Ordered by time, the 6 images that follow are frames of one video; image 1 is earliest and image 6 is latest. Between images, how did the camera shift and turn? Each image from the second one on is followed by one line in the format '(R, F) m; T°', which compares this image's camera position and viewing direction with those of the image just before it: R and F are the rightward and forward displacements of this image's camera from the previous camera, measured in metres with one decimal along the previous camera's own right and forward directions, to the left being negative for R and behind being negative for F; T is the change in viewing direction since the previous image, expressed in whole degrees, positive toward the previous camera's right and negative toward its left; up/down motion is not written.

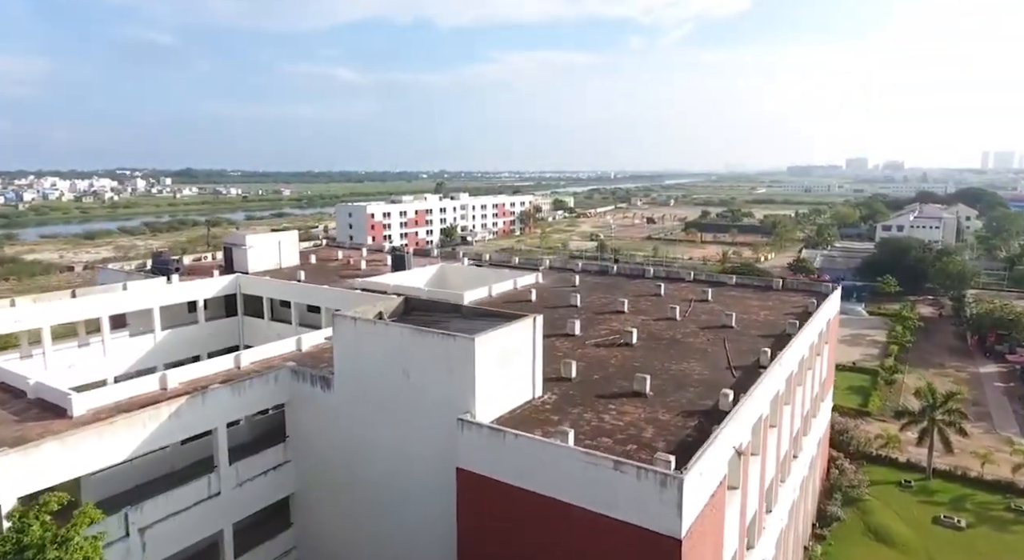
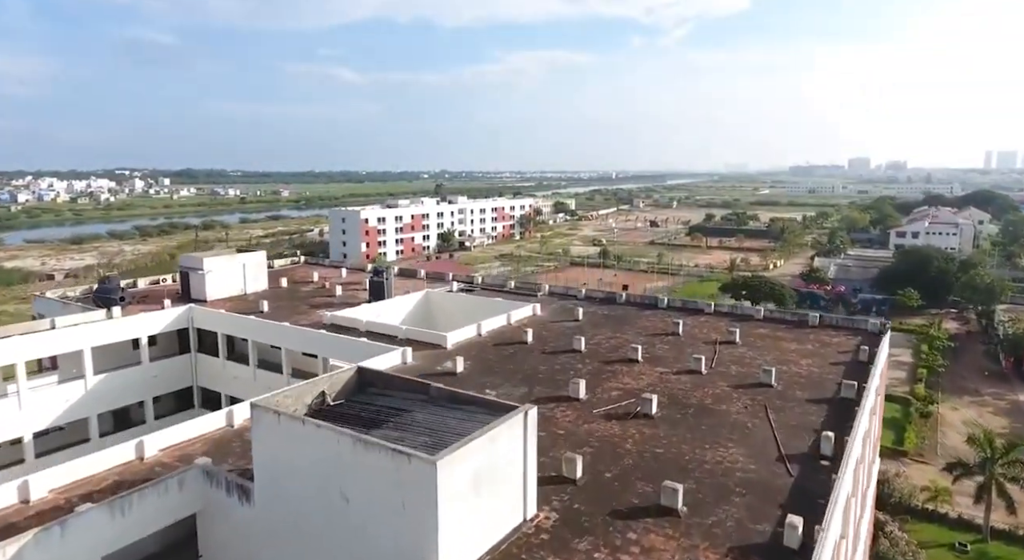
(+0.2, +2.5) m; 0°
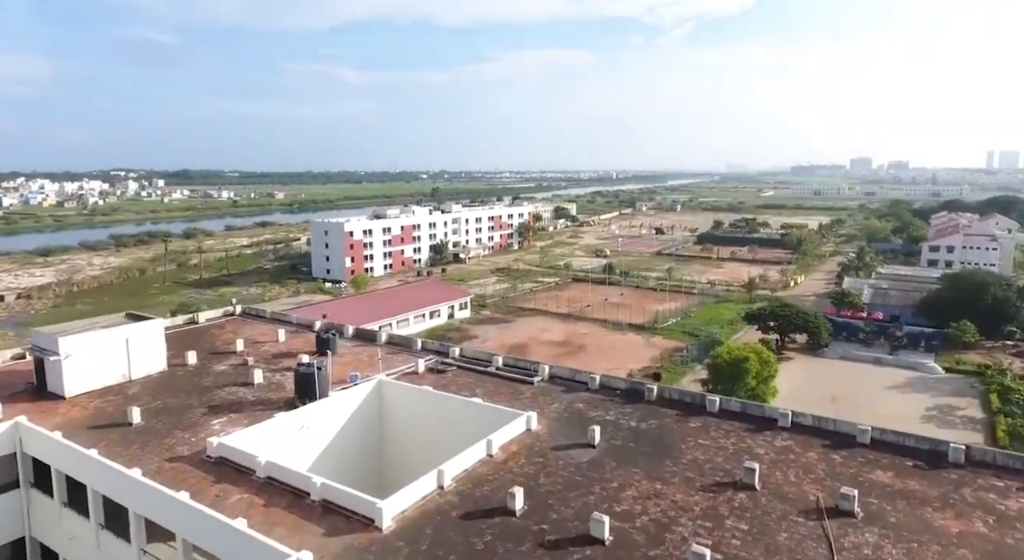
(+0.3, +5.3) m; 0°
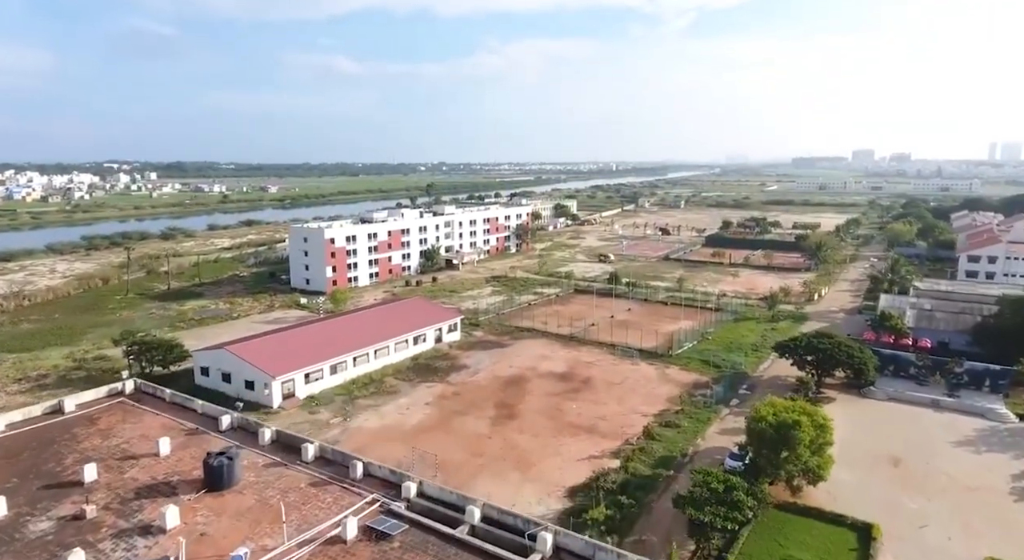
(+0.2, +5.3) m; 0°
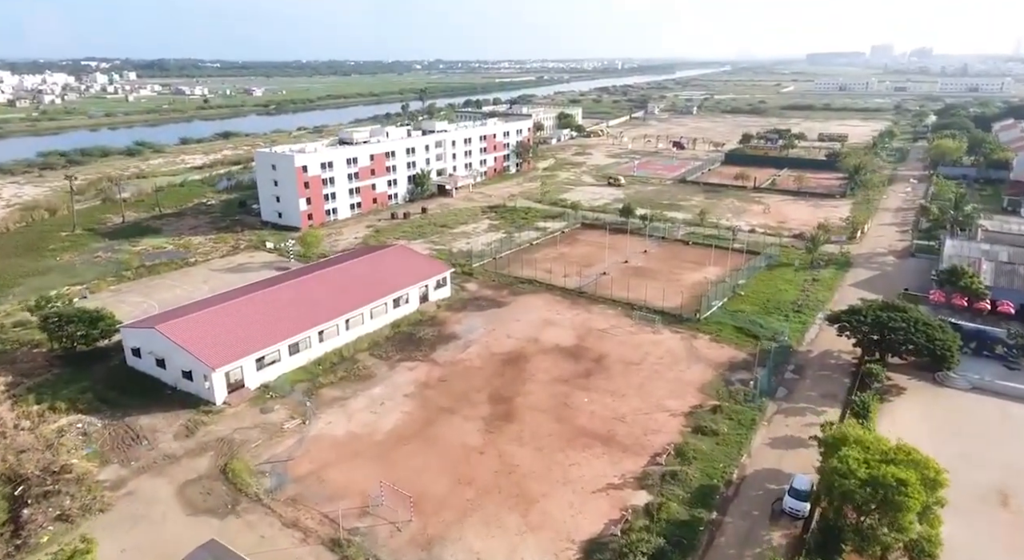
(+0.1, +6.7) m; 0°
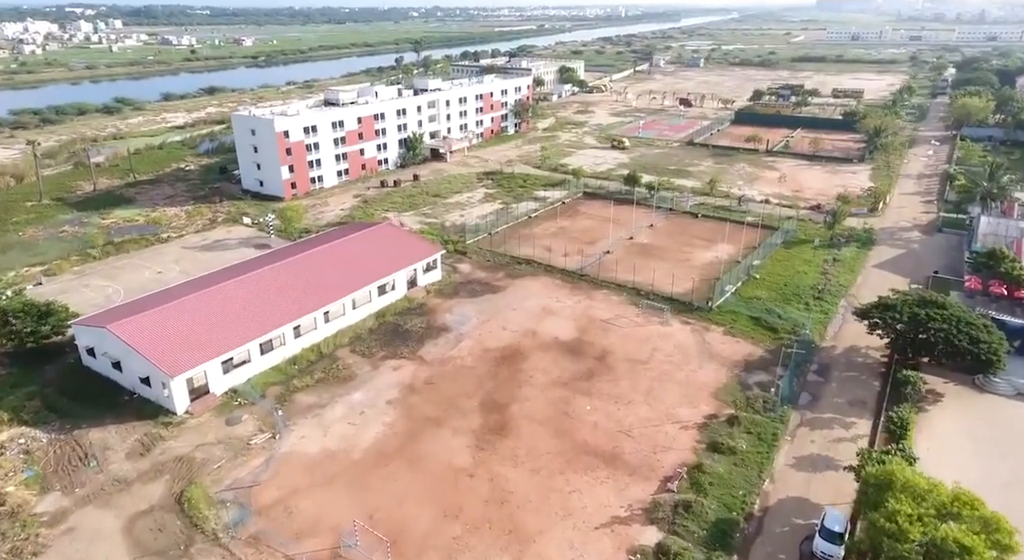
(+0.2, +2.9) m; 0°
